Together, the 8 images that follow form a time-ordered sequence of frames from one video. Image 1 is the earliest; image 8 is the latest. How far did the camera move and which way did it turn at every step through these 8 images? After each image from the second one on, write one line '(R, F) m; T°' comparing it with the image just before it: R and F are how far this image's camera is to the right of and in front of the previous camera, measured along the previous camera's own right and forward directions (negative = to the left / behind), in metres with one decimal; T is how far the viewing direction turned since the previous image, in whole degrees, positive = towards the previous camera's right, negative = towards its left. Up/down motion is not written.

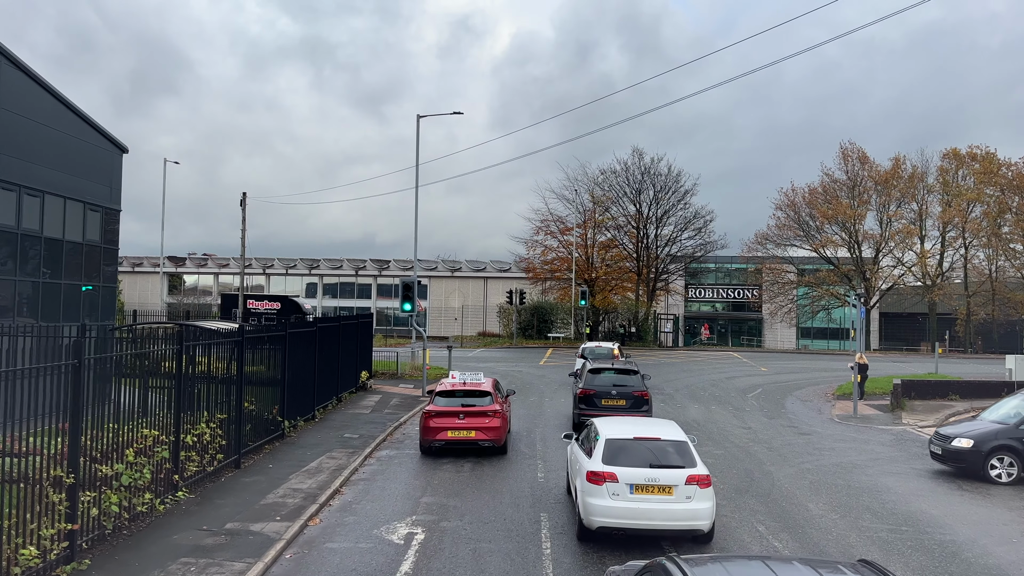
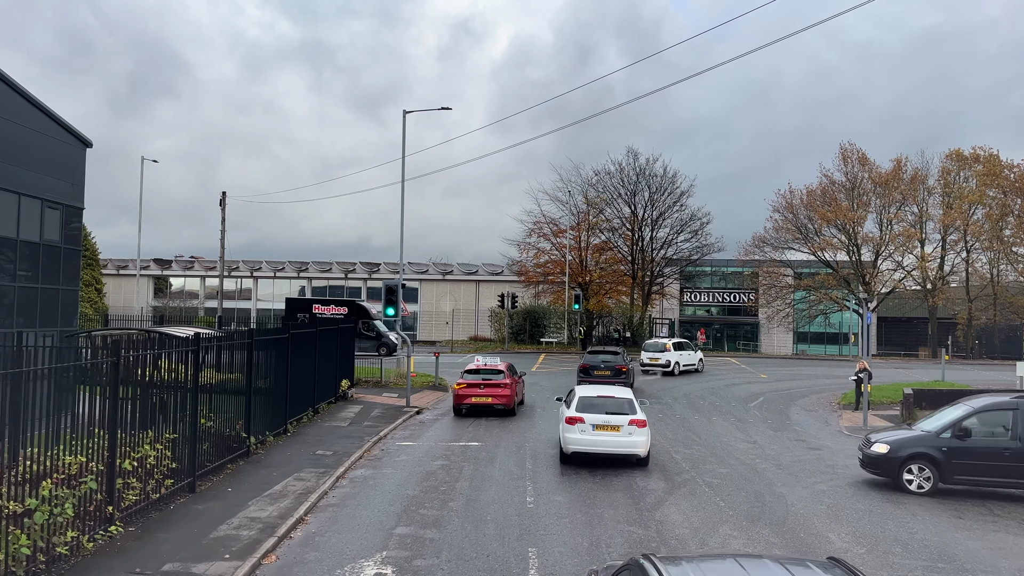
(+0.1, +1.1) m; +1°
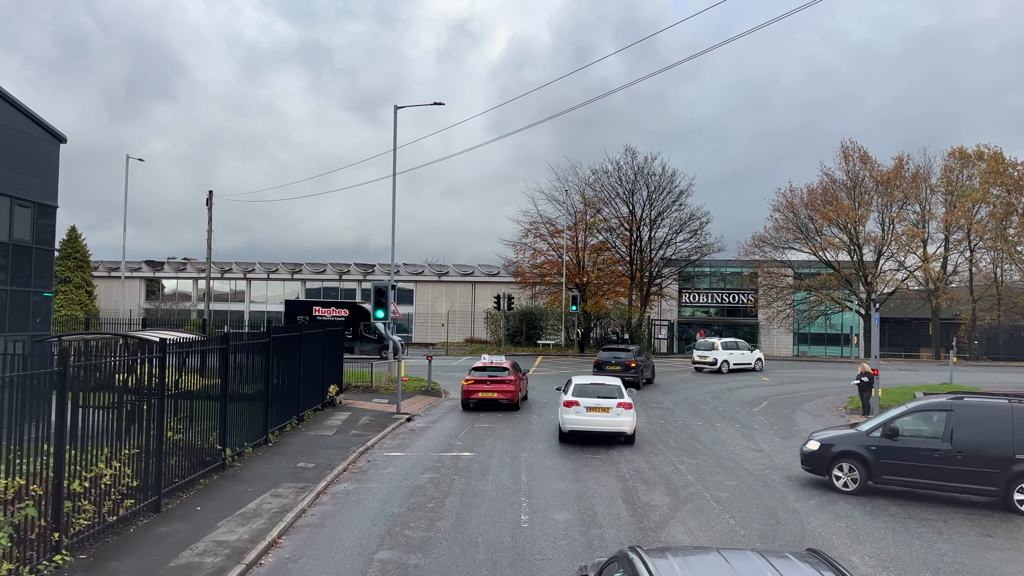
(+0.1, +0.8) m; 0°
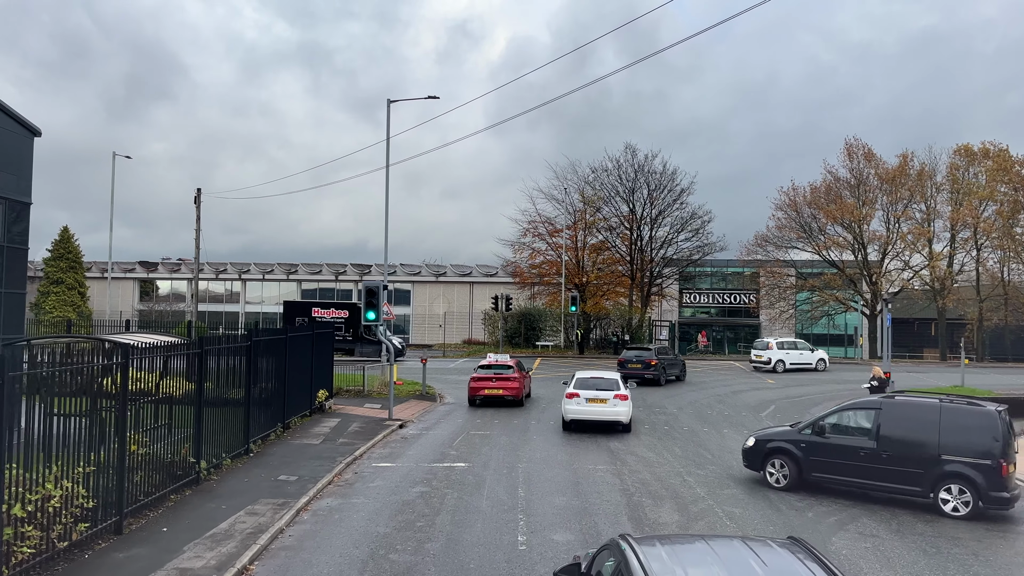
(0.0, +0.8) m; 0°
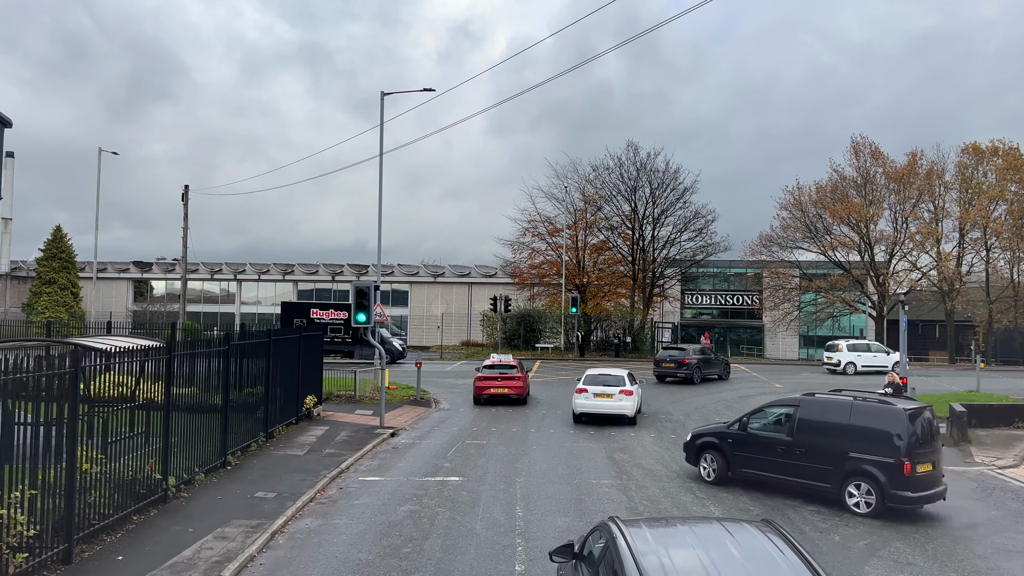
(0.0, +0.9) m; 0°
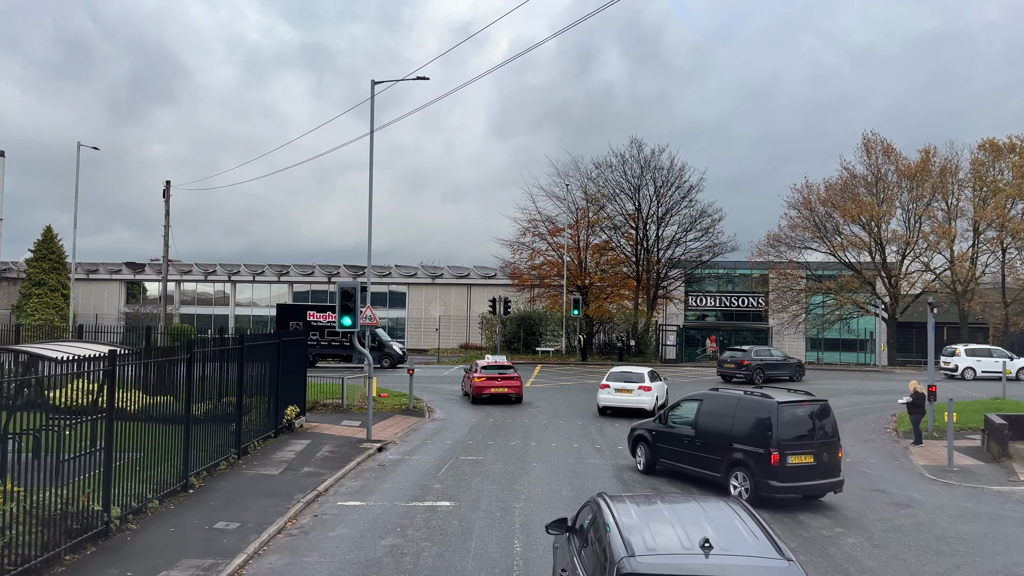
(0.0, +1.3) m; 0°
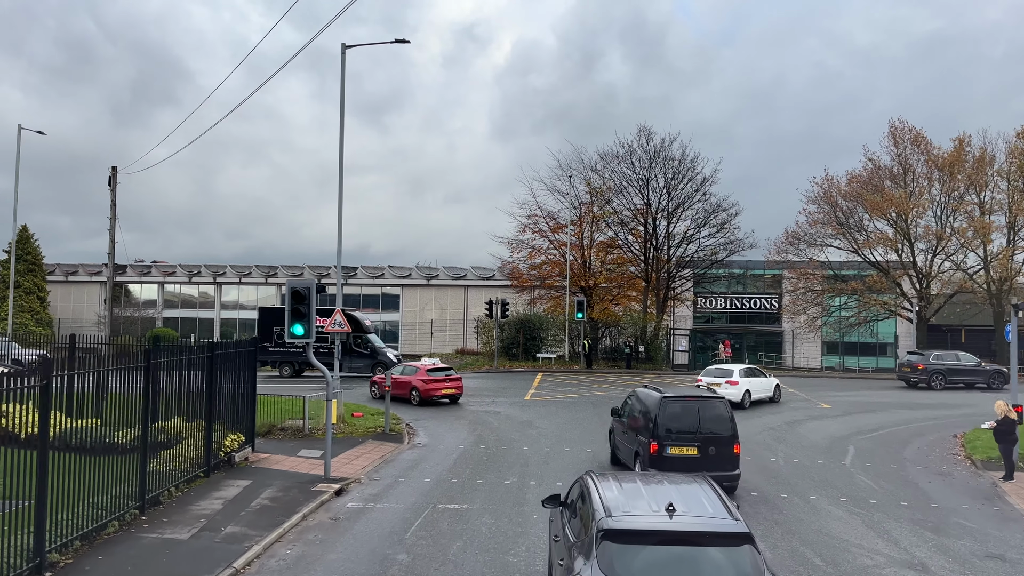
(+0.1, +3.0) m; 0°
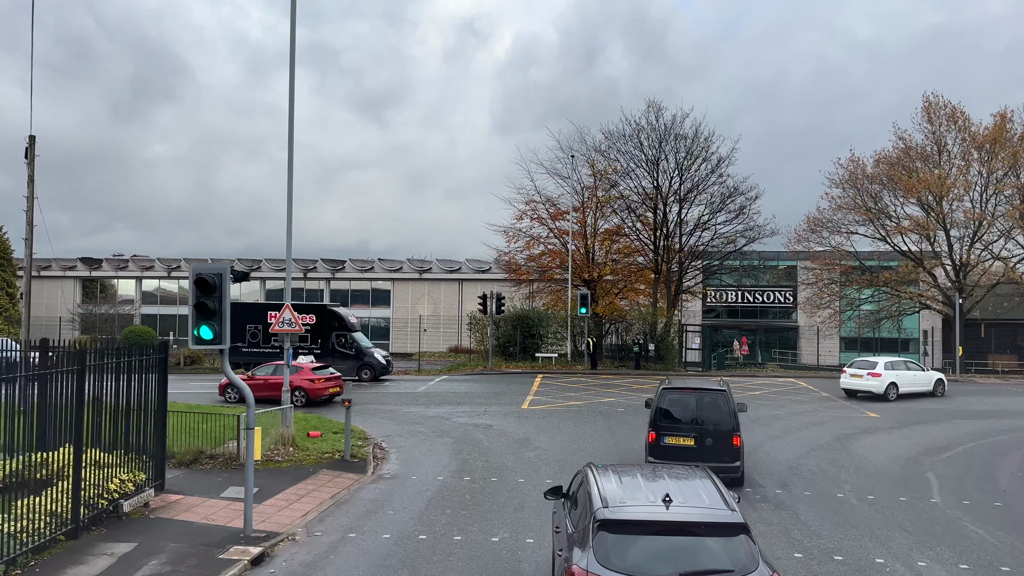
(+0.1, +3.2) m; 0°
